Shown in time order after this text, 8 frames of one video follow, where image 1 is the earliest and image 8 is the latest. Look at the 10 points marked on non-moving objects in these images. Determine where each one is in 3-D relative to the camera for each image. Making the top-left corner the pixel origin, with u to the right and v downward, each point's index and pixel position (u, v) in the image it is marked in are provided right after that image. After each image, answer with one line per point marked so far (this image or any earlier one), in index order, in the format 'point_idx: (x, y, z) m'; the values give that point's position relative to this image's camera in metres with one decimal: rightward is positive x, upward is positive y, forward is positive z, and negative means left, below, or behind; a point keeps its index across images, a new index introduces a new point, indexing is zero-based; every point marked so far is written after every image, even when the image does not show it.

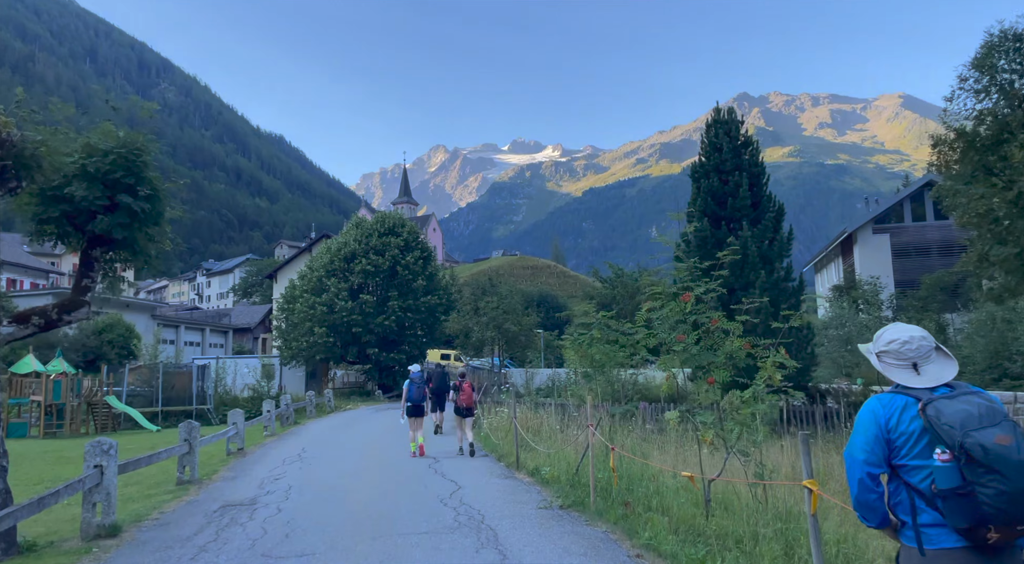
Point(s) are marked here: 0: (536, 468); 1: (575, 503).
0: (+0.4, -2.6, +10.1) m
1: (+0.7, -2.3, +7.7) m
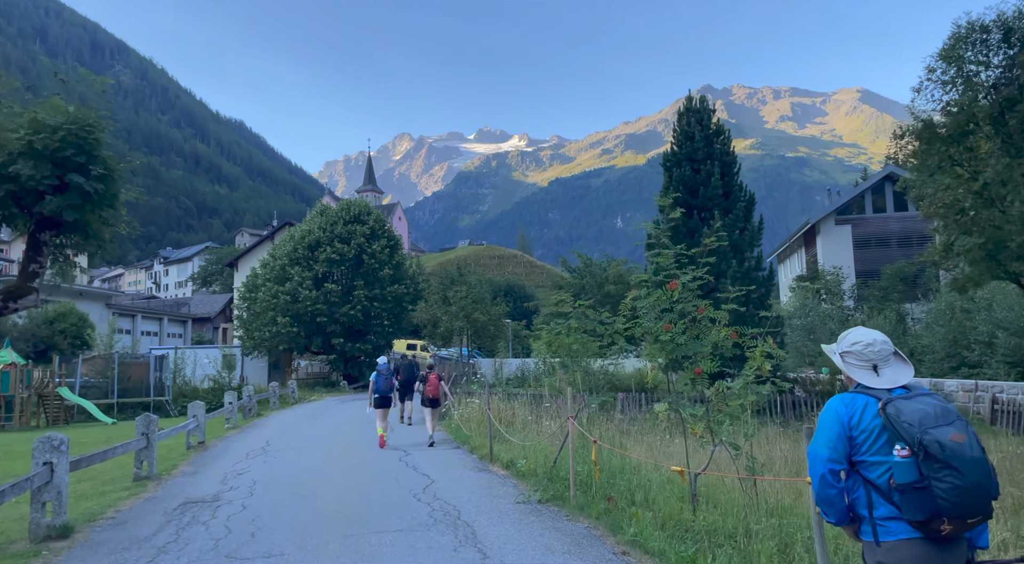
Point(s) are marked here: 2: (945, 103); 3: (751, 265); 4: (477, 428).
0: (0.0, -2.4, +9.9) m
1: (+0.4, -2.2, +7.5) m
2: (+9.8, +4.1, +16.6) m
3: (+5.8, +0.4, +17.8) m
4: (-0.6, -2.6, +13.2) m
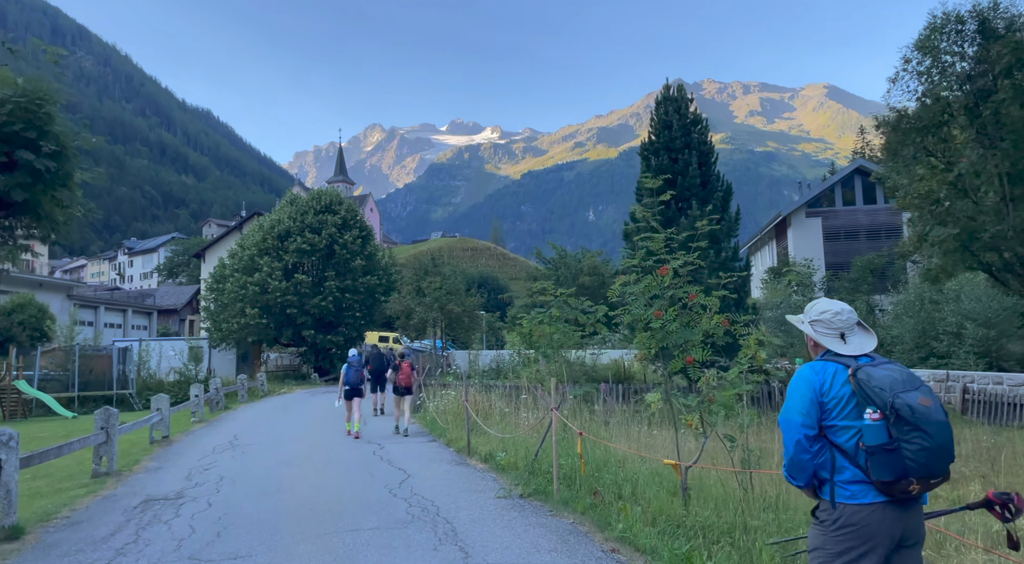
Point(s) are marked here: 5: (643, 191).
0: (-0.3, -2.3, +9.6) m
1: (+0.2, -2.1, +7.2) m
2: (+9.2, +4.3, +16.7) m
3: (+5.2, +0.6, +17.7) m
4: (-1.0, -2.4, +12.8) m
5: (+3.3, +2.3, +18.6) m
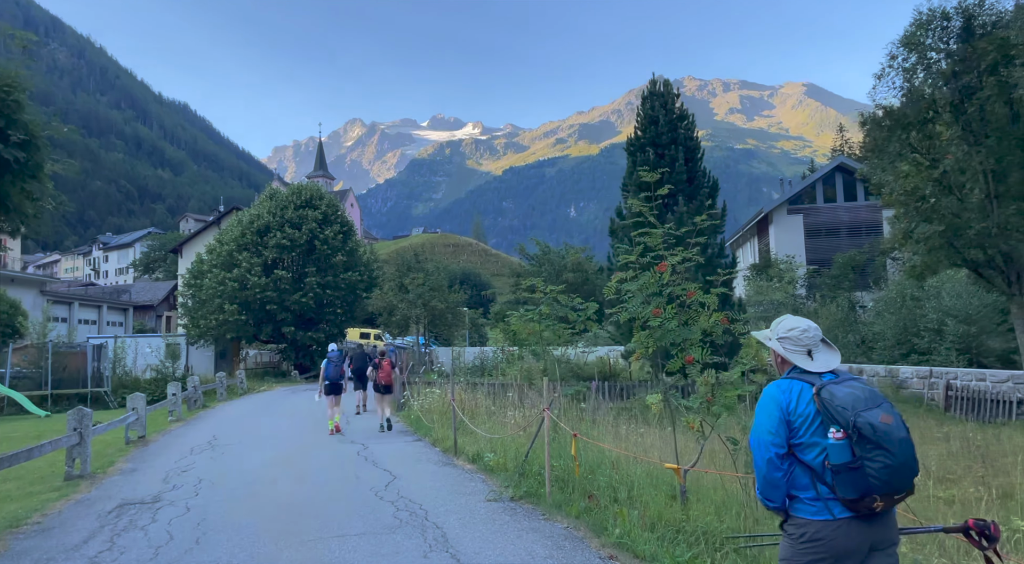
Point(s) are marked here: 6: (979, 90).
0: (-0.4, -2.2, +9.3) m
1: (+0.2, -2.0, +7.0) m
2: (+8.9, +4.4, +16.7) m
3: (+4.8, +0.7, +17.6) m
4: (-1.2, -2.4, +12.6) m
5: (+3.0, +2.4, +18.5) m
6: (+9.7, +4.0, +15.3) m
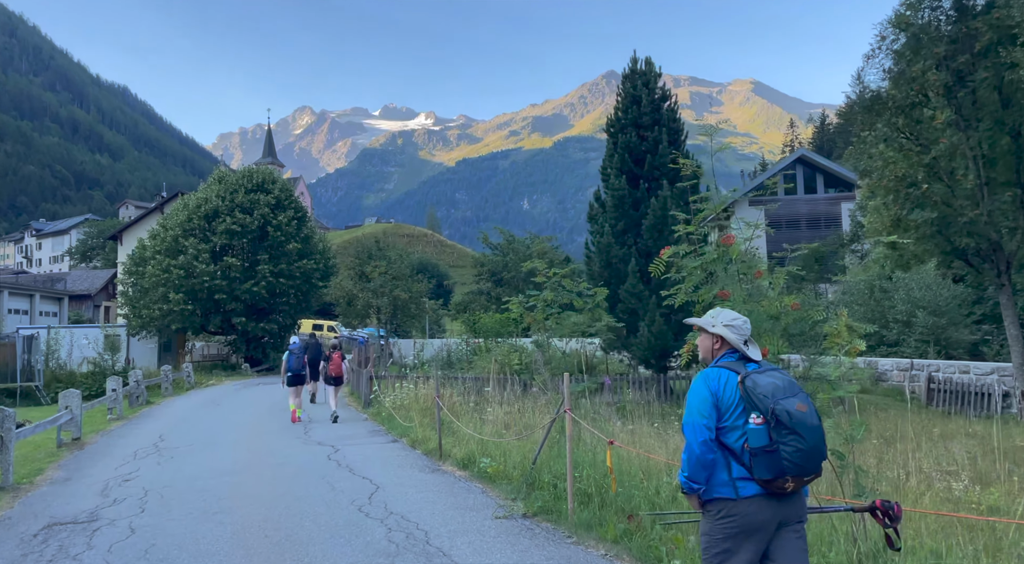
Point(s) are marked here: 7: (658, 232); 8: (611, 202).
0: (-0.5, -2.0, +8.3) m
1: (+0.3, -1.9, +6.0) m
2: (+8.4, +4.6, +16.1) m
3: (+4.3, +1.0, +16.8) m
4: (-1.5, -2.1, +11.5) m
5: (+2.3, +2.7, +17.6) m
6: (+9.3, +4.2, +14.8) m
7: (+3.2, +1.1, +16.3) m
8: (+2.3, +1.9, +17.0) m
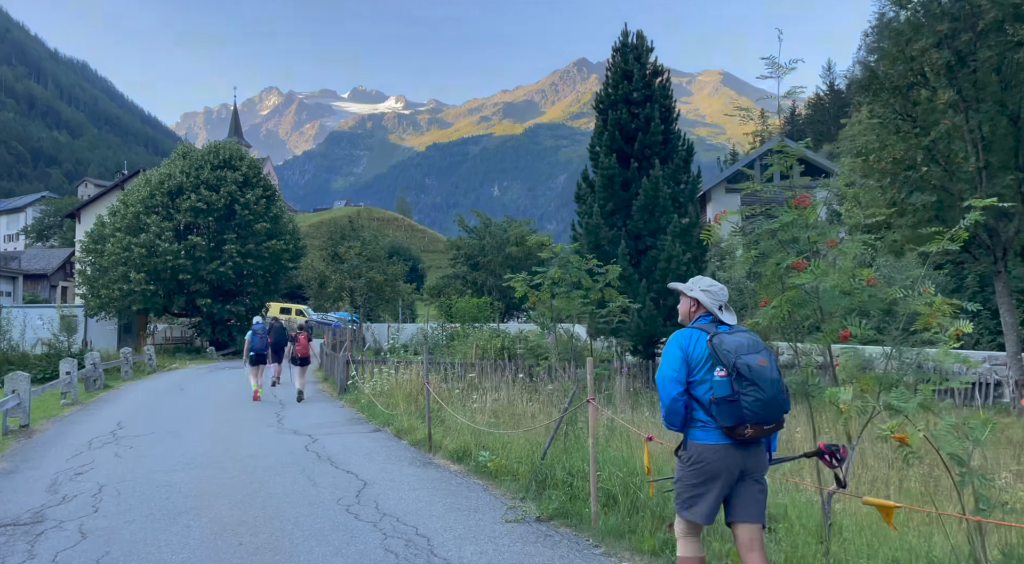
0: (-0.5, -1.7, +7.5) m
1: (+0.4, -1.6, +5.3) m
2: (+8.1, +4.9, +15.6) m
3: (+3.9, +1.3, +16.2) m
4: (-1.7, -1.8, +10.7) m
5: (+2.0, +3.1, +16.9) m
6: (+9.1, +4.5, +14.4) m
7: (+2.9, +1.5, +15.7) m
8: (+2.0, +2.2, +16.3) m
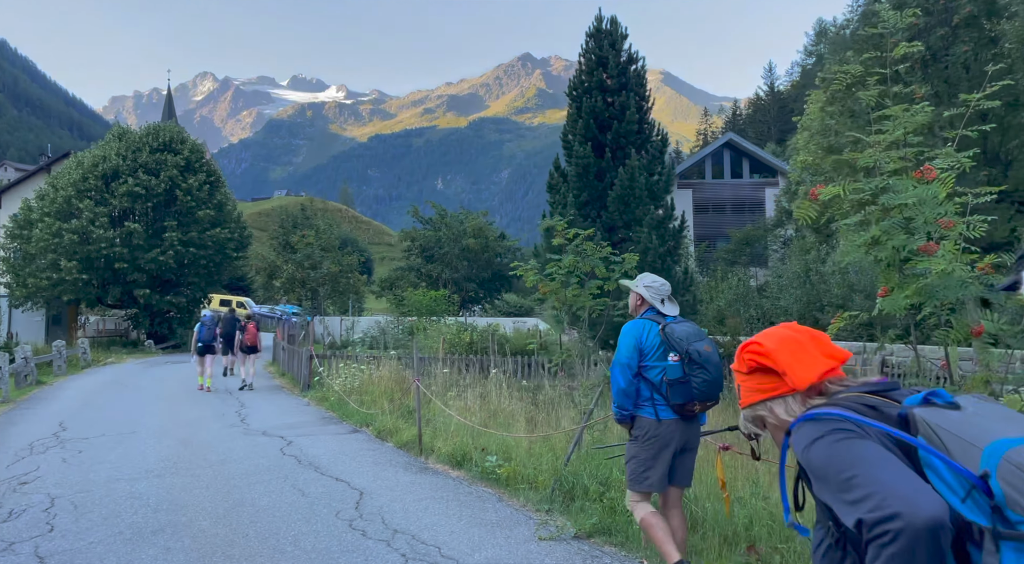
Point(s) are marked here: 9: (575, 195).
0: (-0.4, -1.6, +6.9) m
1: (+0.6, -1.6, +4.7) m
2: (+7.6, +5.0, +15.6) m
3: (+3.3, +1.5, +15.9) m
4: (-1.9, -1.6, +10.0) m
5: (+1.3, +3.2, +16.4) m
6: (+8.6, +4.6, +14.4) m
7: (+2.3, +1.6, +15.3) m
8: (+1.3, +2.4, +15.8) m
9: (+1.4, +1.9, +15.7) m
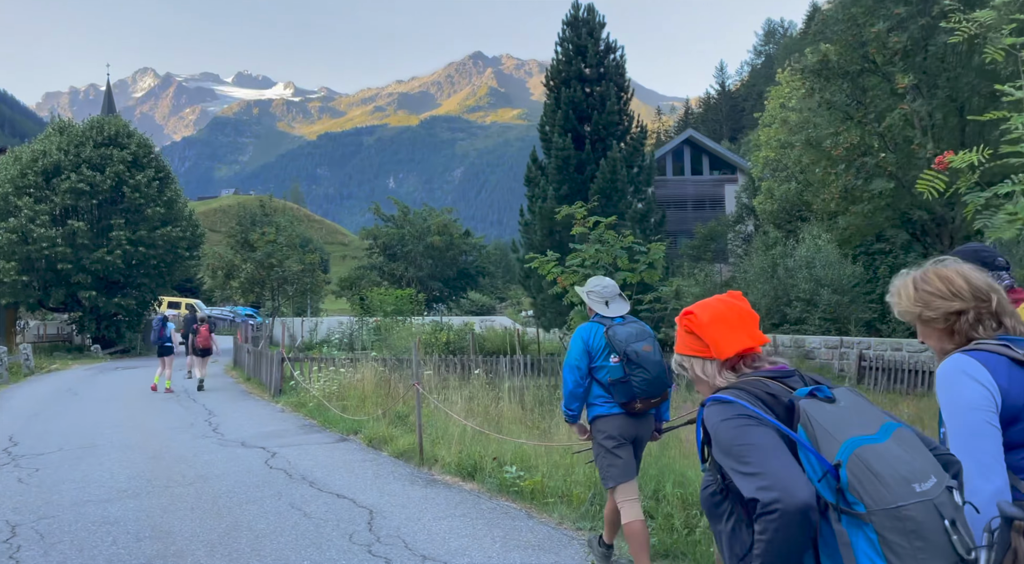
0: (-0.3, -1.6, +6.3) m
1: (+0.9, -1.5, +4.2) m
2: (+7.1, +5.1, +15.5) m
3: (+2.8, +1.6, +15.5) m
4: (-1.9, -1.6, +9.3) m
5: (+0.8, +3.3, +15.9) m
6: (+8.2, +4.7, +14.4) m
7: (+1.9, +1.7, +14.9) m
8: (+0.9, +2.5, +15.3) m
9: (+0.9, +1.9, +15.2) m
